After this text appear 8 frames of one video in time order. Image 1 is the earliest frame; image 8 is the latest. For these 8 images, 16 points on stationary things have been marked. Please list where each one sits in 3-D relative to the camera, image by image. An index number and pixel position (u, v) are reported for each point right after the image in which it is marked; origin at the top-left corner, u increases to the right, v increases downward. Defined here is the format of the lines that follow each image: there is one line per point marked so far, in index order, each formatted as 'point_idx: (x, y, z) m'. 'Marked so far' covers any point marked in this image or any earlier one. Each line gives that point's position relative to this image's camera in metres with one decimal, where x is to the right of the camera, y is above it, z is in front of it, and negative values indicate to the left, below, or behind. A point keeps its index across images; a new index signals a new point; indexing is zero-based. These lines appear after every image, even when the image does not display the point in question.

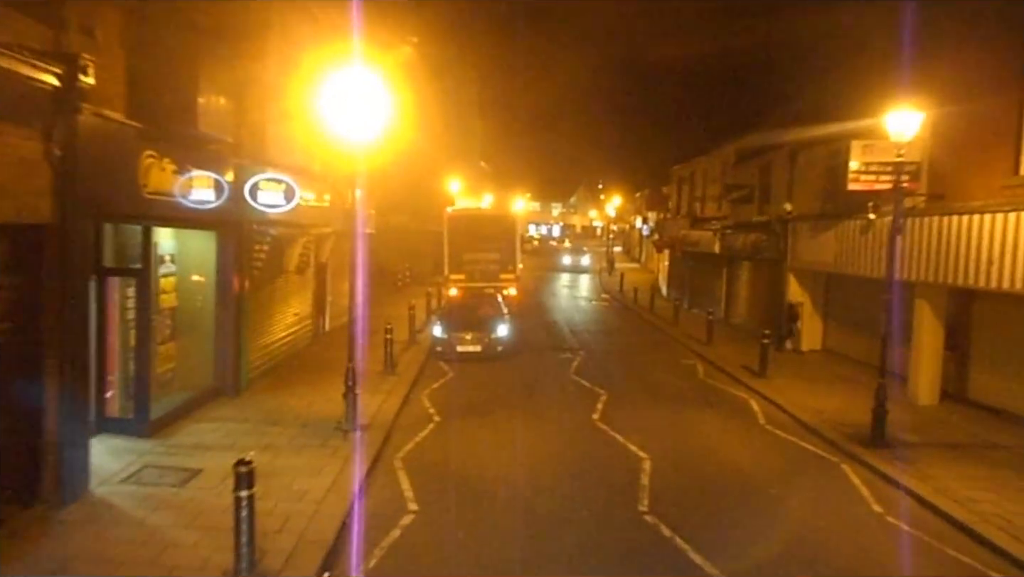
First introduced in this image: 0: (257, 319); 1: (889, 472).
0: (-4.5, -0.6, +18.6) m
1: (+5.0, -2.4, +13.6) m
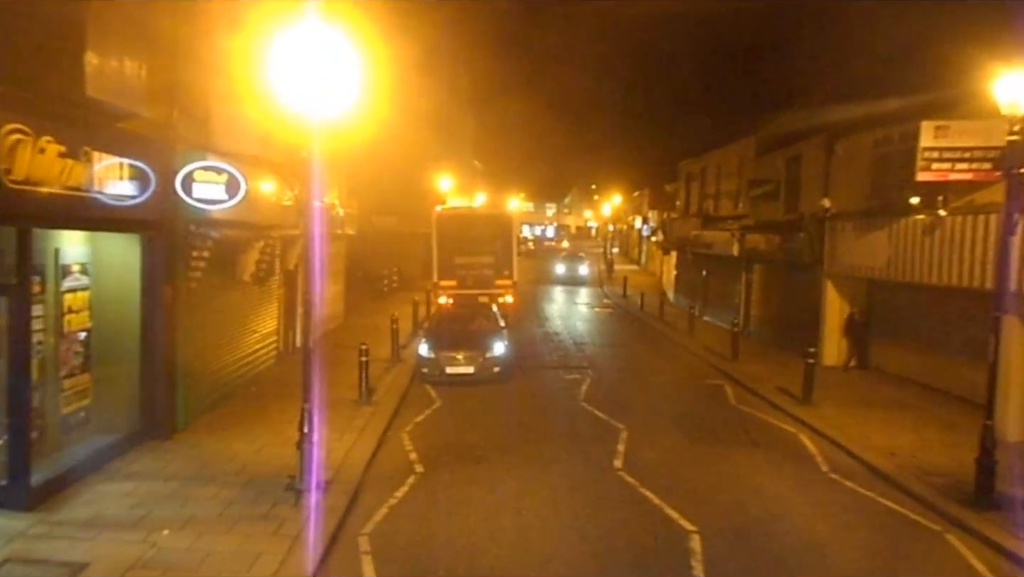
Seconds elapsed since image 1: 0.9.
0: (-4.5, -0.8, +15.2) m
1: (+5.0, -2.6, +10.3) m
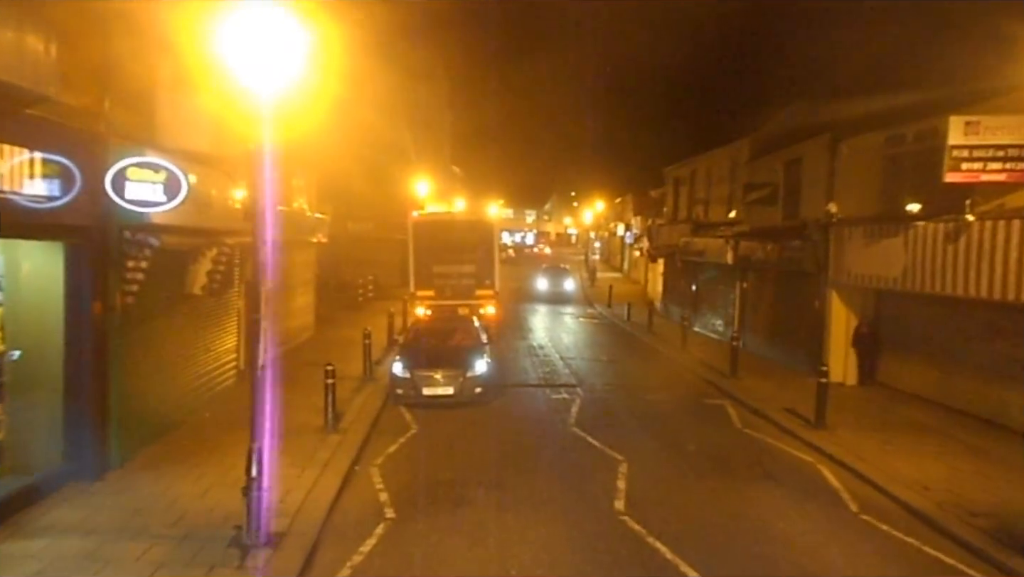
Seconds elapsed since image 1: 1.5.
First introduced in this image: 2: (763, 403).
0: (-4.7, -1.0, +13.4) m
1: (+4.9, -2.7, +8.6) m
2: (+4.5, -2.0, +18.5) m
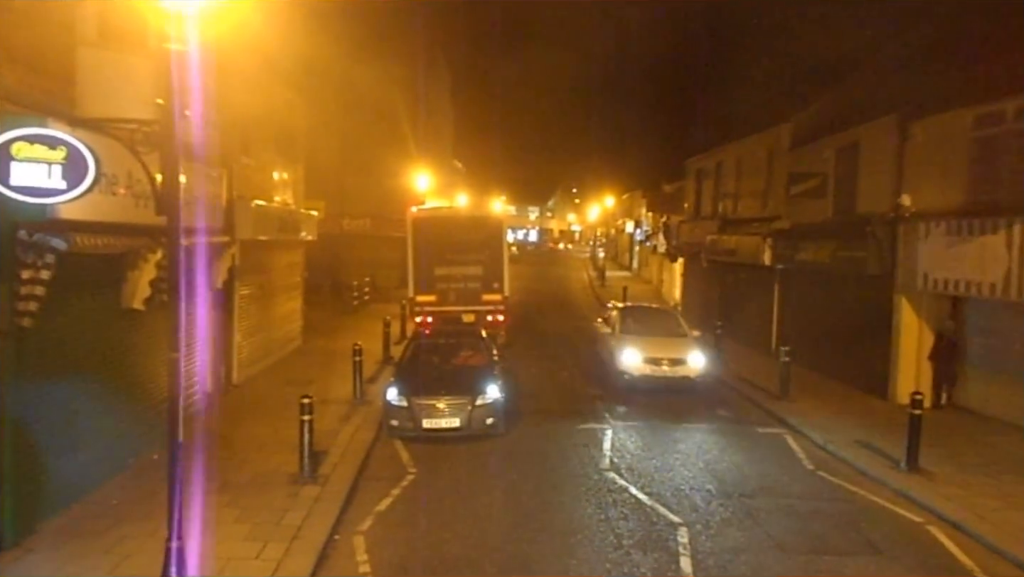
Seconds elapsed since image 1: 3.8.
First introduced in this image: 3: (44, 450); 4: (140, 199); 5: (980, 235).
0: (-4.4, -1.1, +10.2) m
1: (+5.1, -2.9, +5.5) m
2: (+4.7, -2.2, +15.3) m
3: (-4.4, -1.5, +9.8) m
4: (-4.2, +1.0, +11.6) m
5: (+7.0, +0.8, +15.4) m
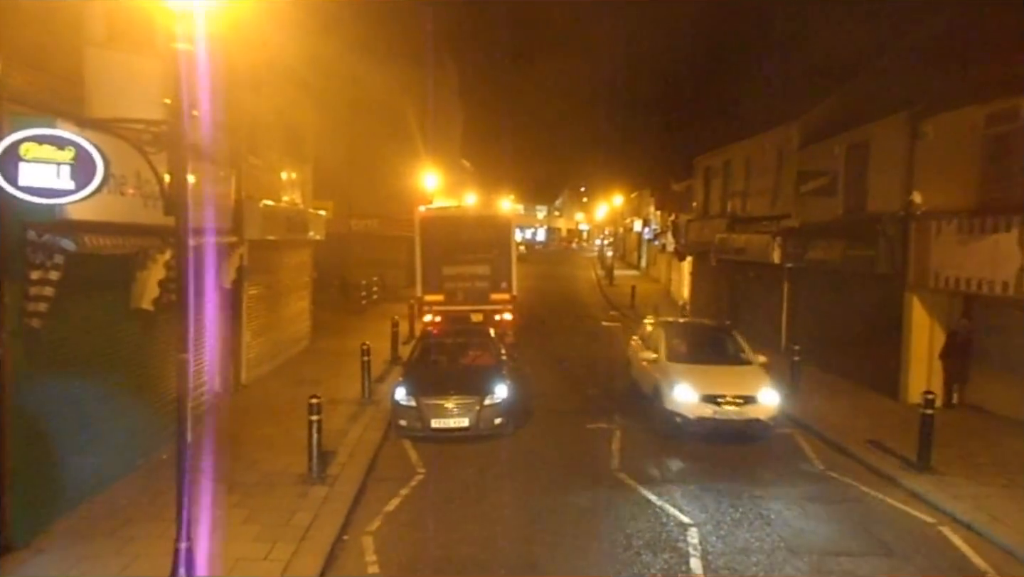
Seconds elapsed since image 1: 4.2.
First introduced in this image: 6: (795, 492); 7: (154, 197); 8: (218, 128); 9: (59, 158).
0: (-4.3, -1.1, +10.2) m
1: (+5.2, -2.9, +5.4) m
2: (+4.9, -2.1, +15.3) m
3: (-4.3, -1.6, +9.8) m
4: (-4.1, +1.0, +11.6) m
5: (+7.1, +0.8, +15.3) m
6: (+3.4, -2.4, +12.3) m
7: (-4.1, +1.0, +11.8) m
8: (-4.6, +2.5, +16.1) m
9: (-3.7, +1.1, +8.6) m
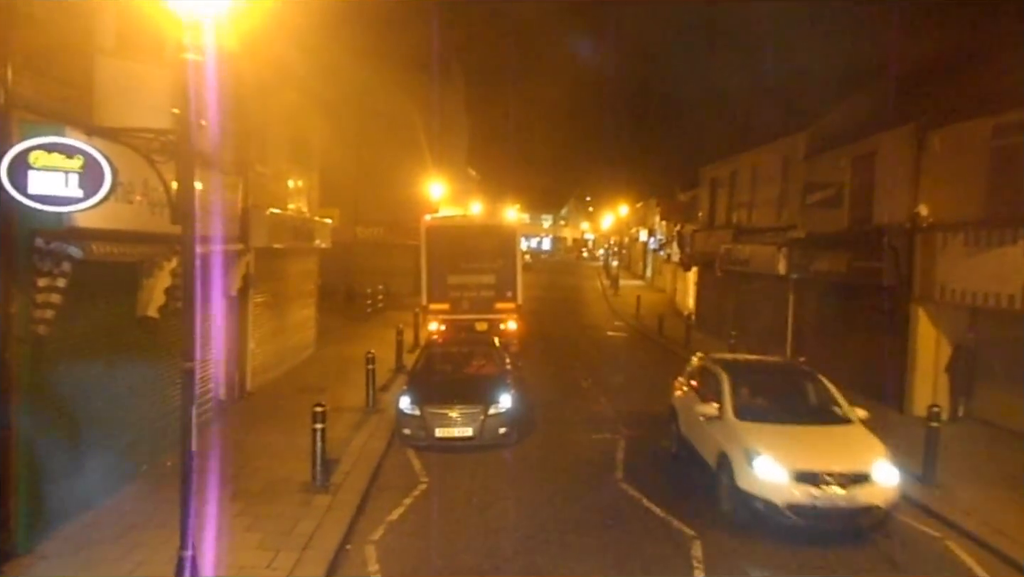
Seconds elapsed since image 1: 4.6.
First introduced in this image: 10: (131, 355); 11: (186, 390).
0: (-4.3, -1.2, +10.2) m
1: (+5.2, -3.0, +5.4) m
2: (+4.9, -2.3, +15.2) m
3: (-4.3, -1.6, +9.8) m
4: (-4.0, +0.9, +11.6) m
5: (+7.2, +0.6, +15.3) m
6: (+3.4, -2.5, +12.2) m
7: (-4.0, +1.0, +11.8) m
8: (-4.5, +2.4, +16.2) m
9: (-3.7, +1.0, +8.6) m
10: (-4.3, -0.7, +11.8) m
11: (-2.4, -0.7, +7.5) m
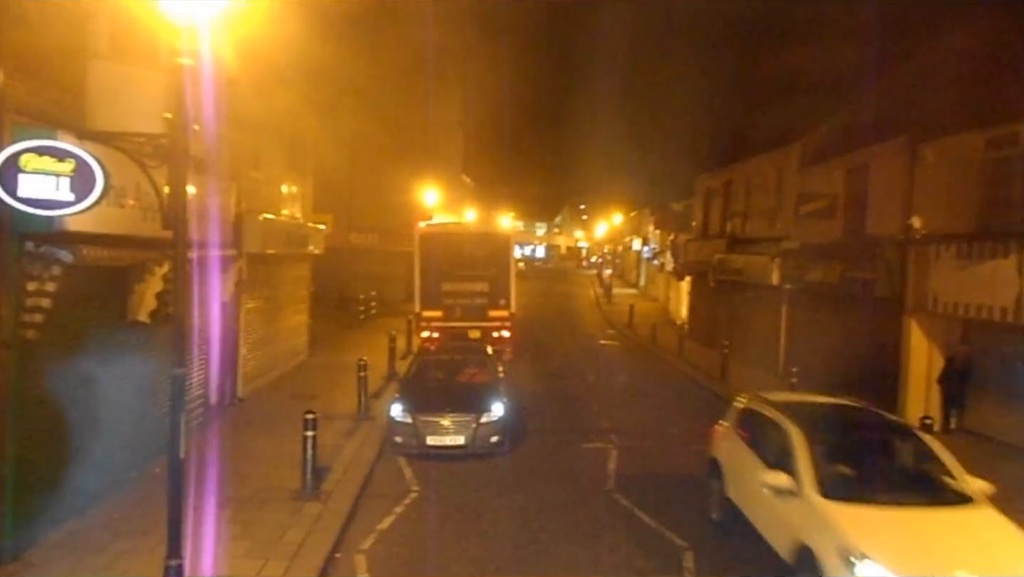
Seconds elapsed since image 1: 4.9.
0: (-4.4, -1.3, +10.2) m
1: (+5.1, -3.1, +5.3) m
2: (+4.8, -2.5, +15.2) m
3: (-4.4, -1.7, +9.7) m
4: (-4.1, +0.9, +11.6) m
5: (+7.1, +0.4, +15.3) m
6: (+3.3, -2.7, +12.2) m
7: (-4.1, +0.9, +11.8) m
8: (-4.6, +2.3, +16.1) m
9: (-3.7, +1.0, +8.6) m
10: (-4.4, -0.8, +11.7) m
11: (-2.4, -0.8, +7.5) m
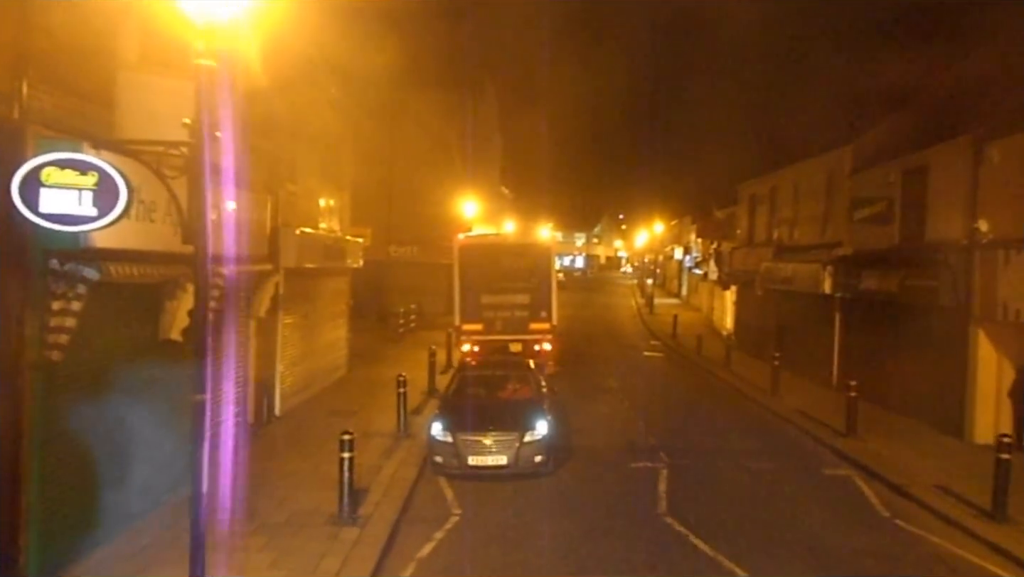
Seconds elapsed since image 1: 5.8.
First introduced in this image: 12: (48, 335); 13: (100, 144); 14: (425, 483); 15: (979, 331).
0: (-3.9, -1.4, +9.8) m
1: (+5.4, -3.1, +4.5) m
2: (+5.4, -2.6, +14.4) m
3: (-4.0, -1.8, +9.3) m
4: (-3.6, +0.7, +11.2) m
5: (+7.7, +0.3, +14.5) m
6: (+3.8, -2.8, +11.5) m
7: (-3.6, +0.7, +11.4) m
8: (-3.9, +2.1, +15.8) m
9: (-3.4, +0.8, +8.1) m
10: (-3.9, -1.0, +11.3) m
11: (-2.1, -0.9, +7.0) m
12: (-3.9, -0.4, +8.7) m
13: (-3.8, +1.3, +9.5) m
14: (-1.2, -2.6, +14.1) m
15: (+7.5, -0.7, +16.8) m
